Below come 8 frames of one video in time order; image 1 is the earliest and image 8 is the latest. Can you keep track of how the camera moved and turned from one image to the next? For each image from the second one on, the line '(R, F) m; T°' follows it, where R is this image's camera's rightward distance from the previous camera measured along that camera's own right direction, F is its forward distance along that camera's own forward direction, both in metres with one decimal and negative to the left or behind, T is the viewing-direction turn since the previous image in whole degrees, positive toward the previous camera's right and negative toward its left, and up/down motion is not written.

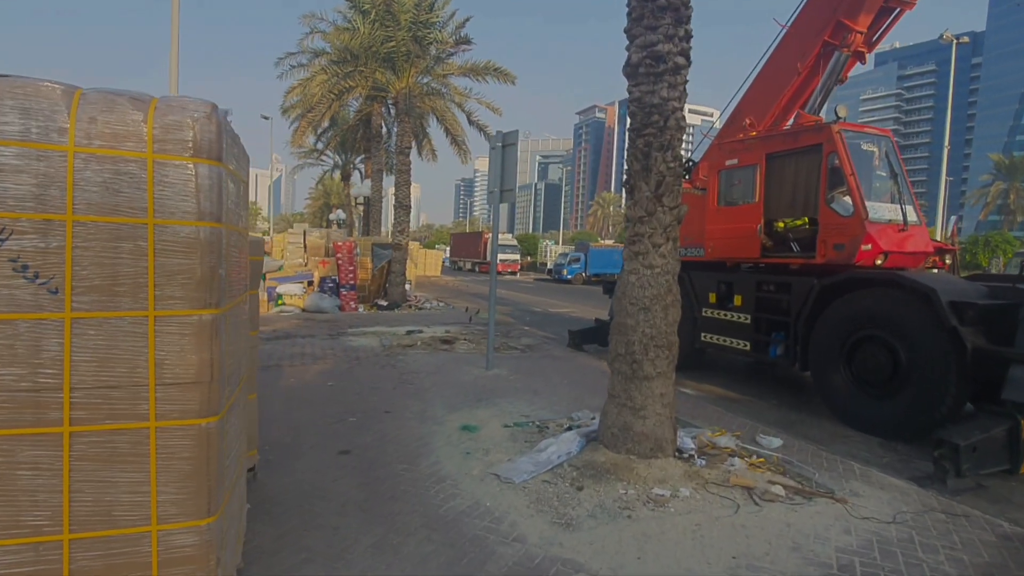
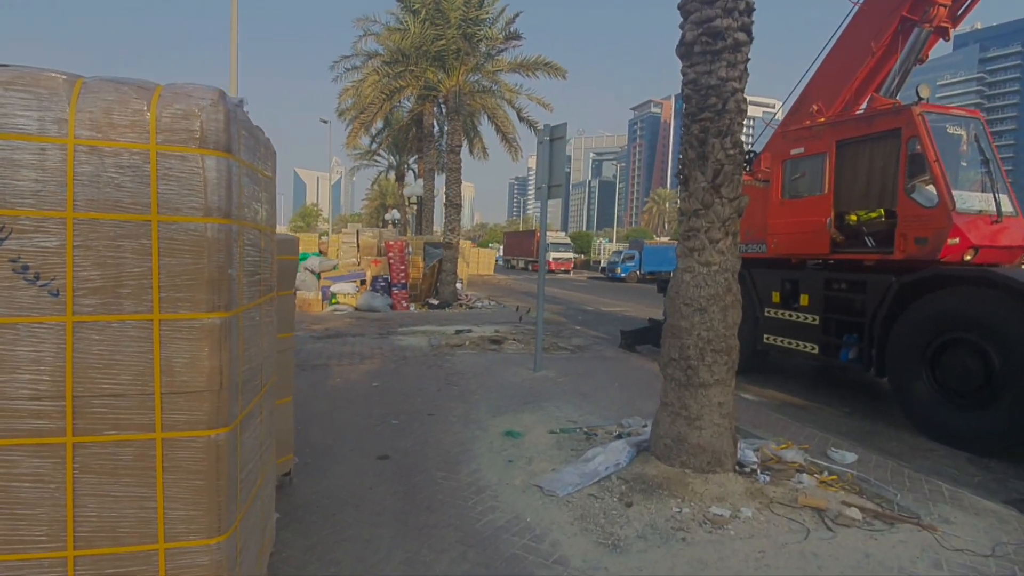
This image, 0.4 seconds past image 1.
(+0.1, +0.3) m; -5°
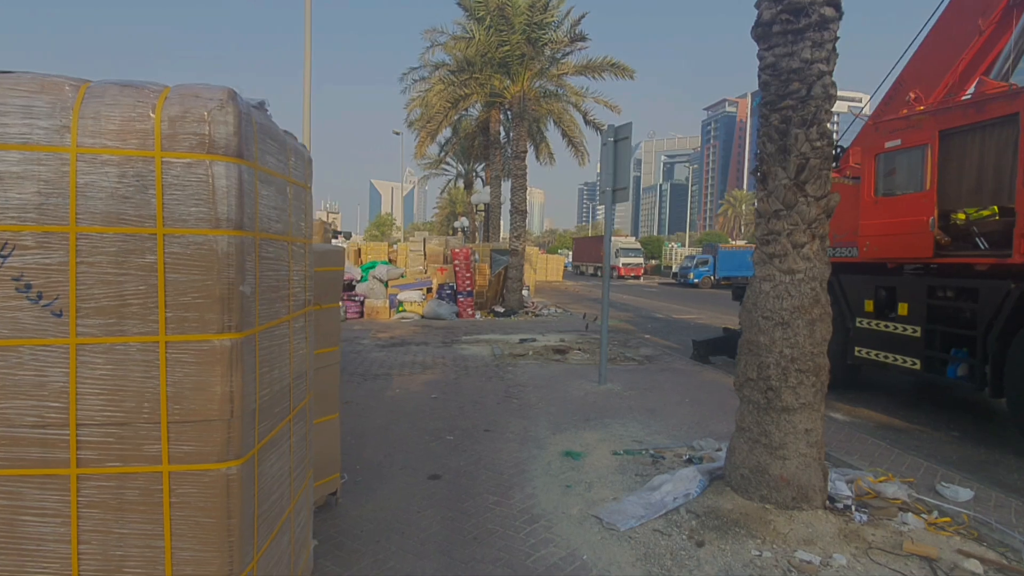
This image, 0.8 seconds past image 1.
(+0.1, +0.3) m; -7°
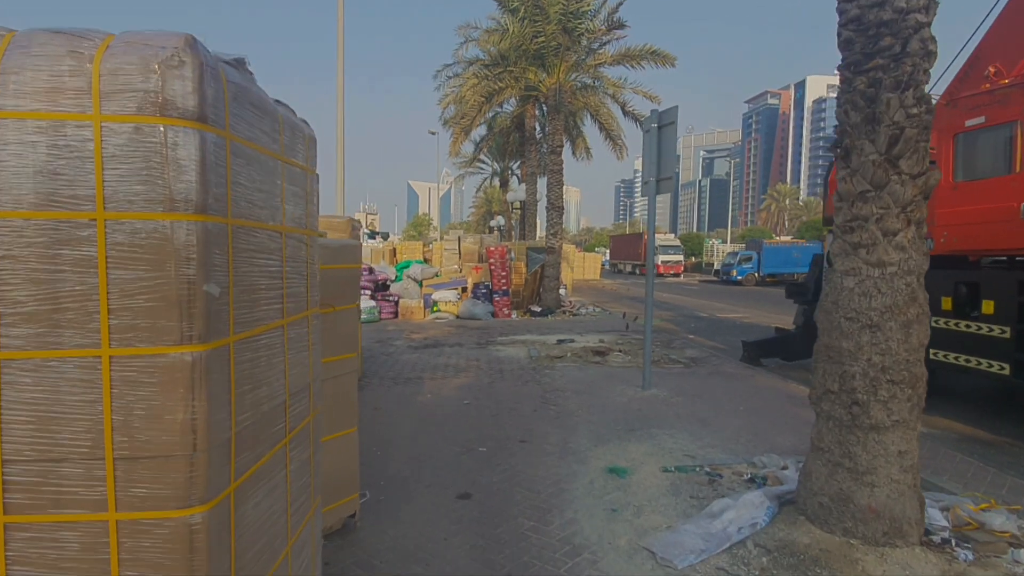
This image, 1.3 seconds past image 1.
(0.0, +0.5) m; -4°
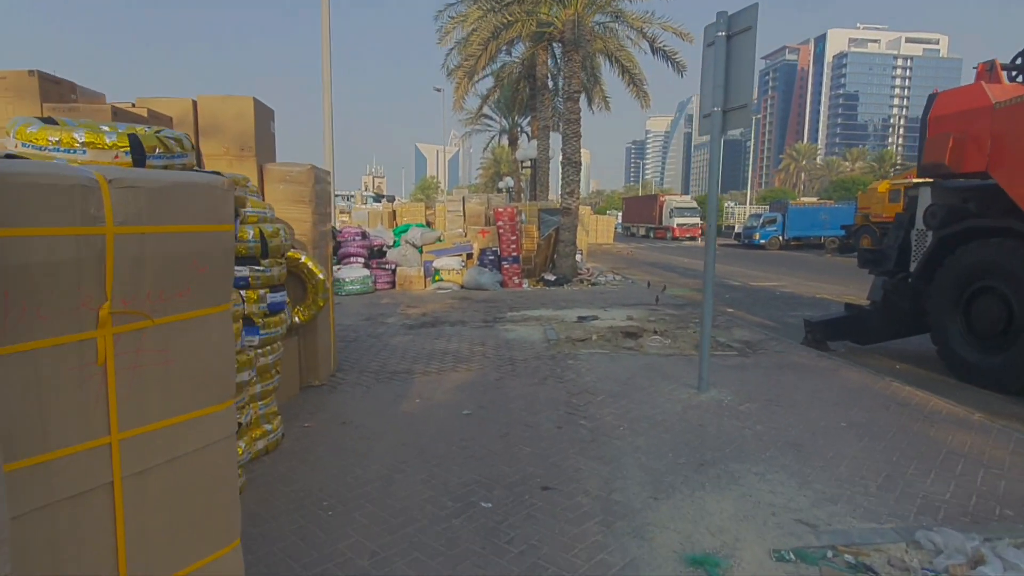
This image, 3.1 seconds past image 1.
(-0.1, +1.8) m; -1°
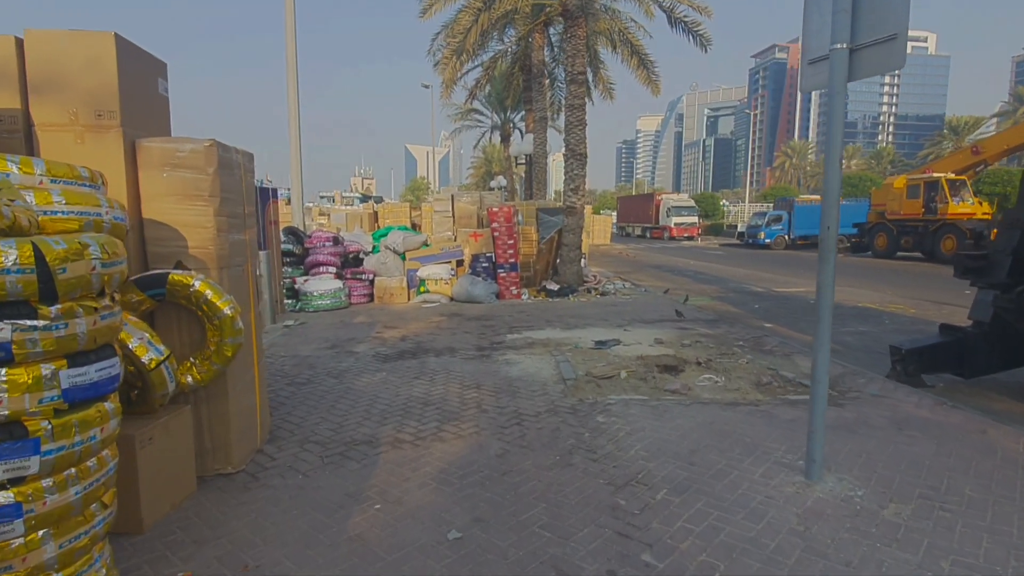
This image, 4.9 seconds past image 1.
(-0.1, +2.0) m; +1°
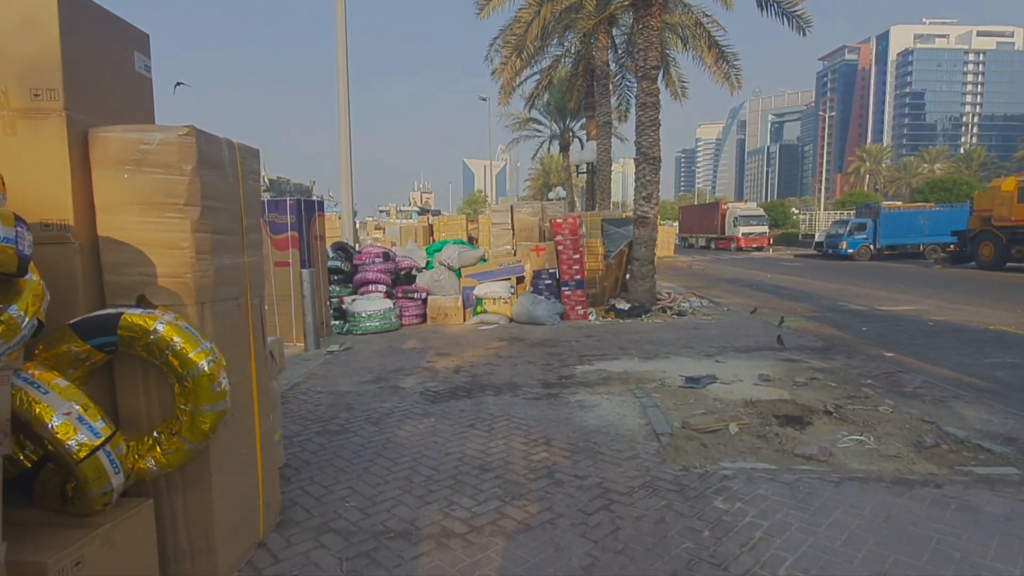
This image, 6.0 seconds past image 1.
(-0.2, +1.2) m; -5°
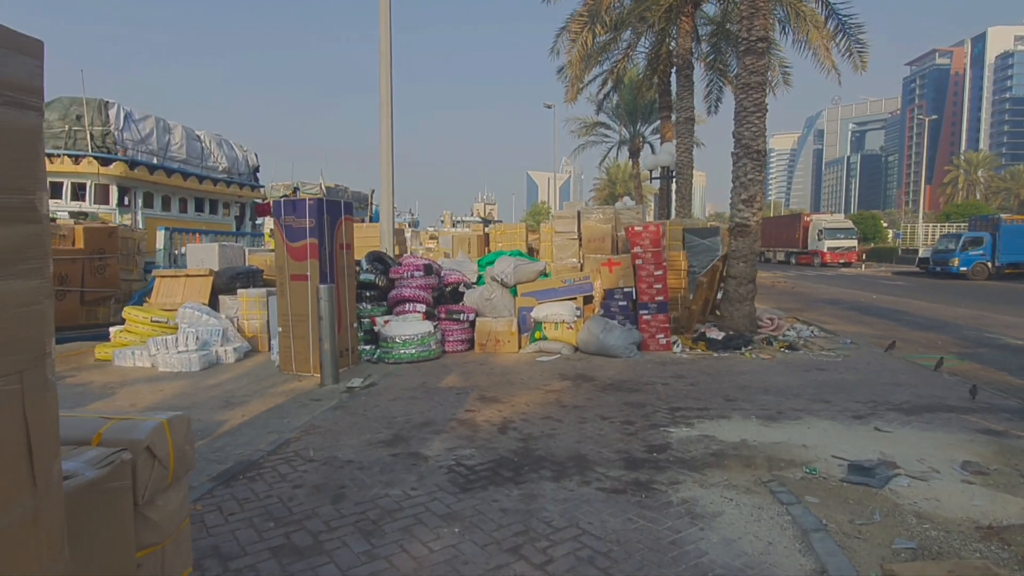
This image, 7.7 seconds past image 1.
(-0.1, +2.0) m; -6°
